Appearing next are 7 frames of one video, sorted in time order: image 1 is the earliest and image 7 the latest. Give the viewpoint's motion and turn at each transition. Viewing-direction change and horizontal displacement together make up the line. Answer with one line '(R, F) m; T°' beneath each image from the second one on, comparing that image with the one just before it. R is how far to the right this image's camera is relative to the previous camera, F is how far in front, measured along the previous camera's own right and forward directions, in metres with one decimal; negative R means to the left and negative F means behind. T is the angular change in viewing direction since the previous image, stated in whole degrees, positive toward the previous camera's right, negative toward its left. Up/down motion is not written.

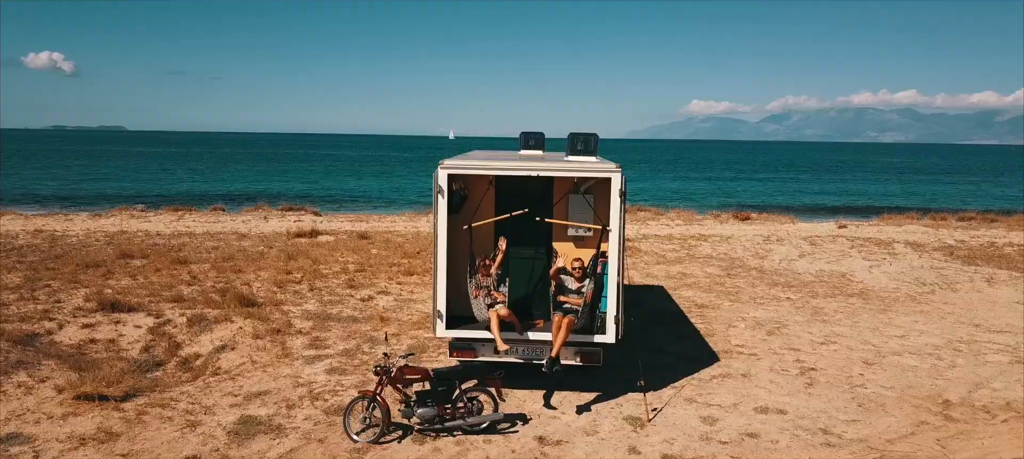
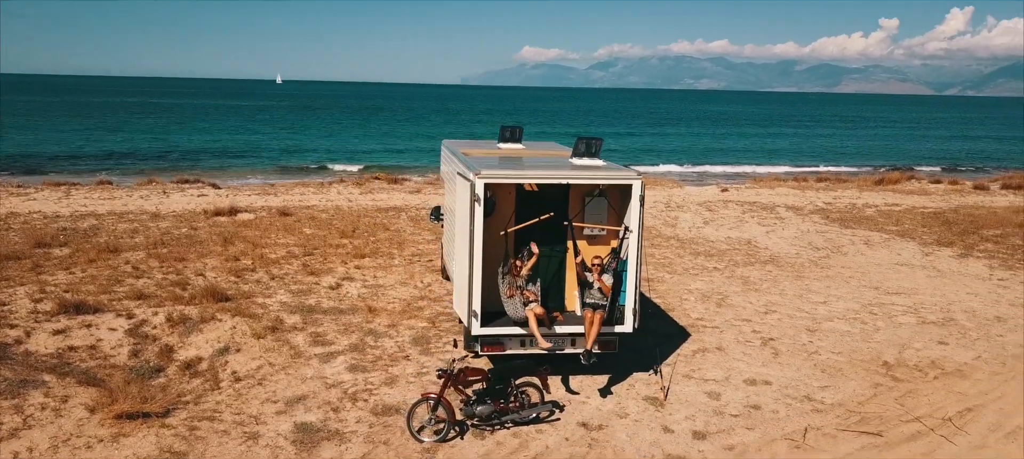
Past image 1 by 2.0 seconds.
(-1.8, -0.3) m; +12°
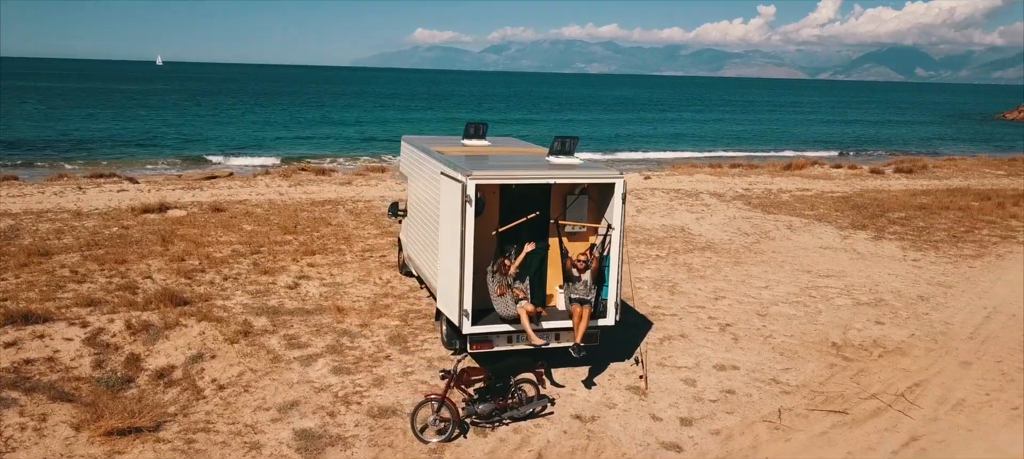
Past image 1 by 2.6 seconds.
(-0.9, -0.1) m; +7°
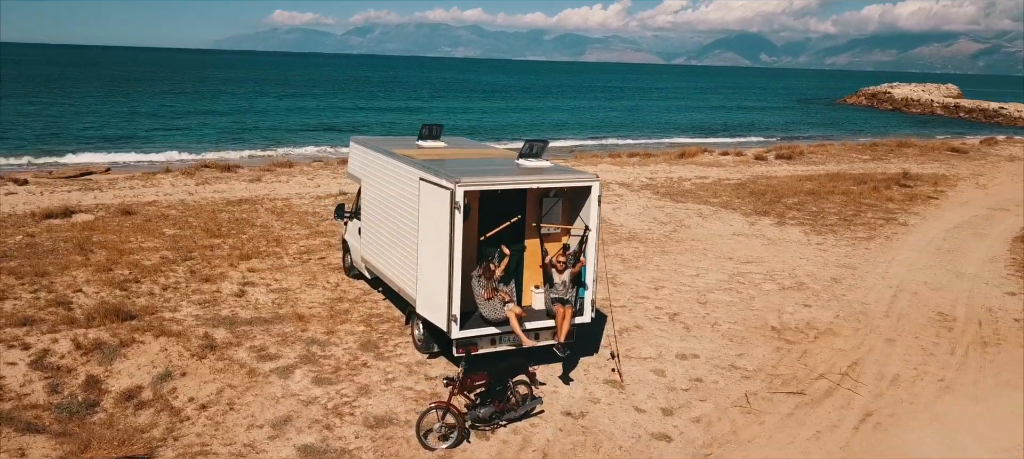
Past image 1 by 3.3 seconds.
(-1.1, 0.0) m; +9°
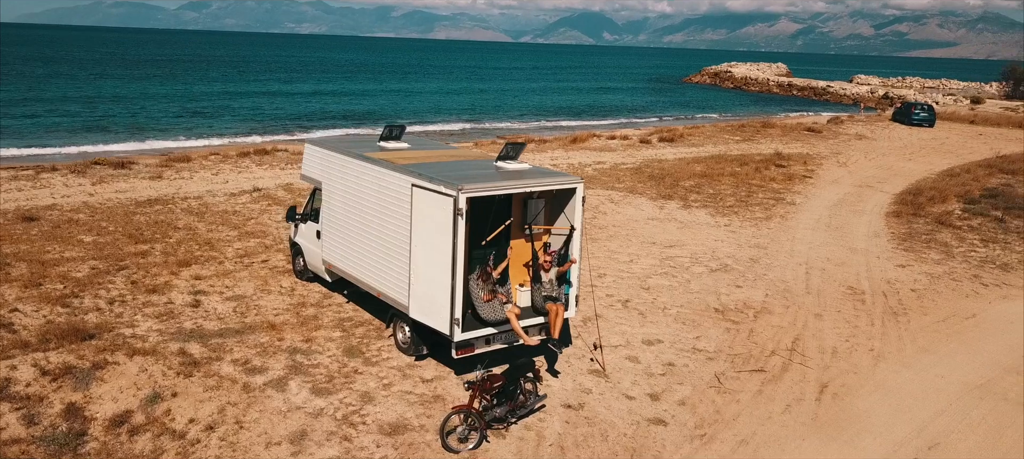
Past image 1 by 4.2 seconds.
(-1.4, -0.1) m; +10°
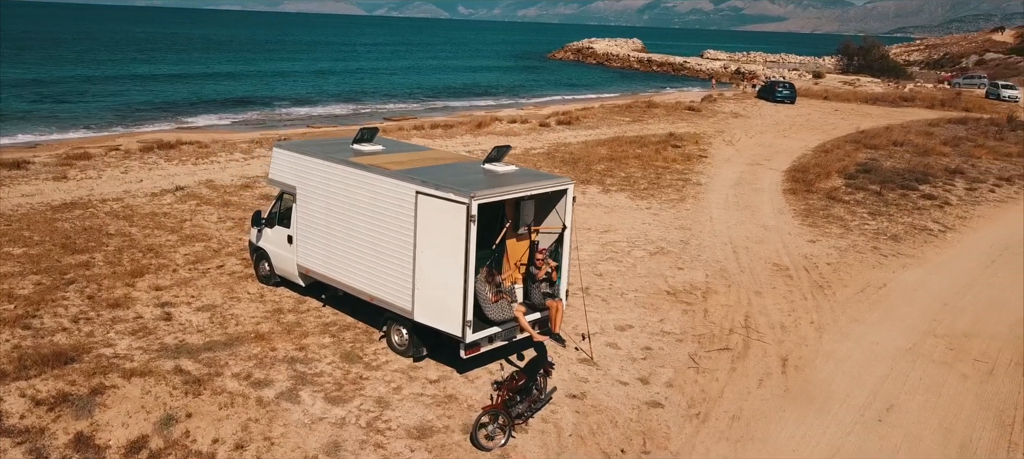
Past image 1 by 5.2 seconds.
(-1.4, -0.2) m; +10°
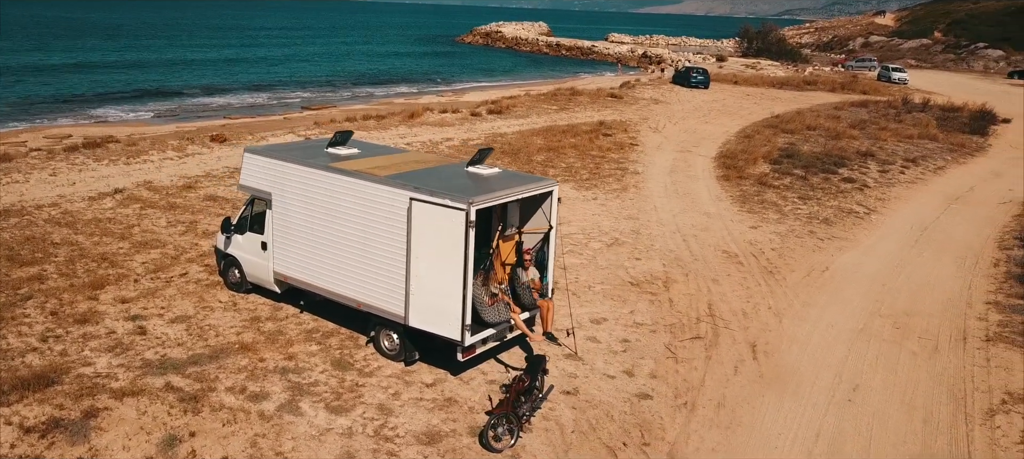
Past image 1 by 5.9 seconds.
(-0.9, -0.1) m; +6°
